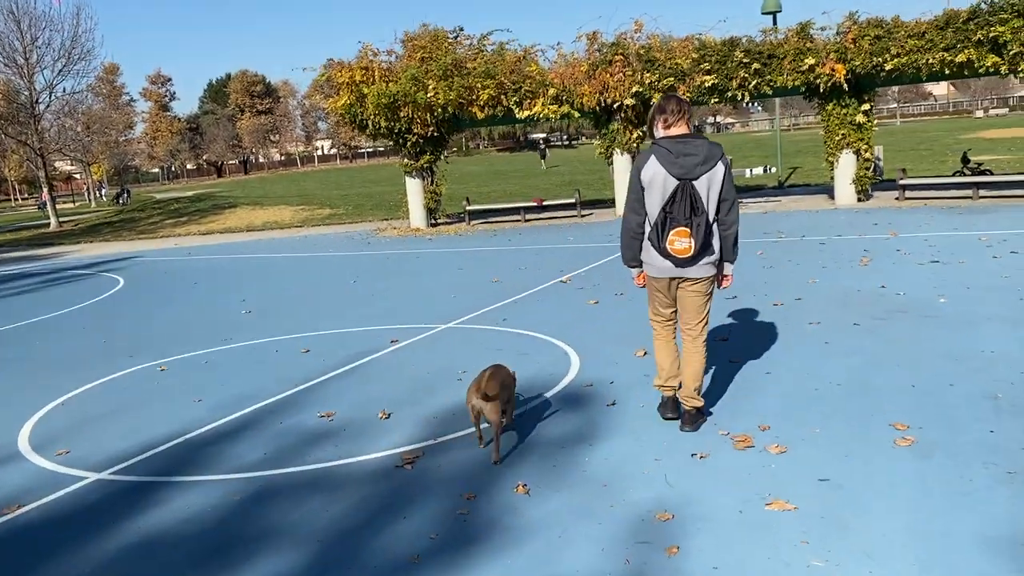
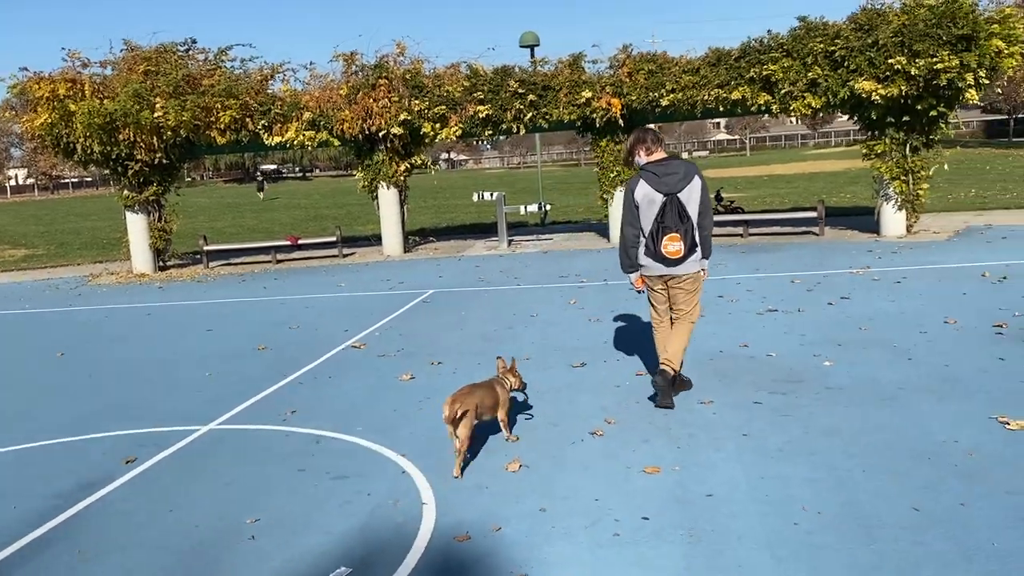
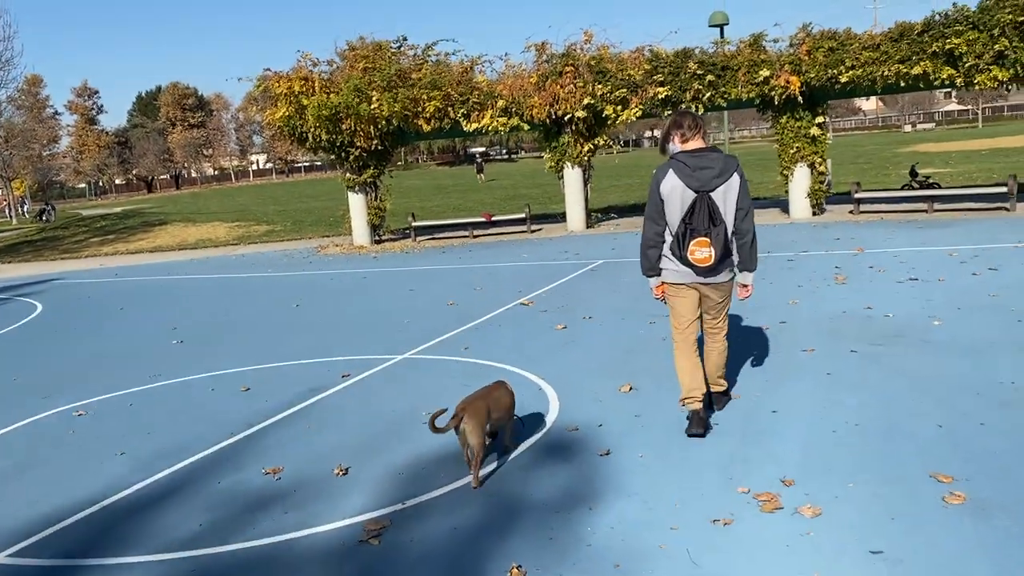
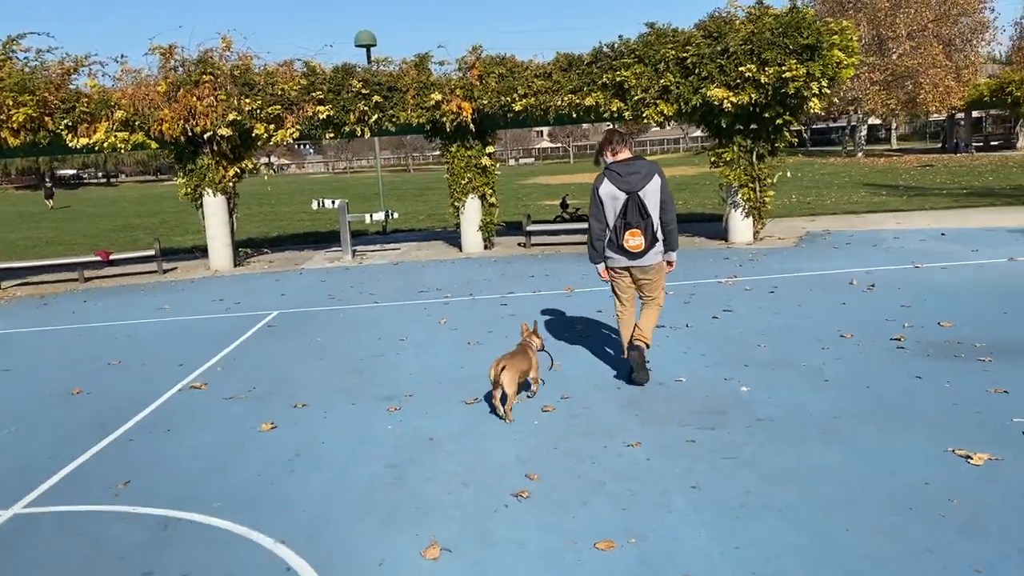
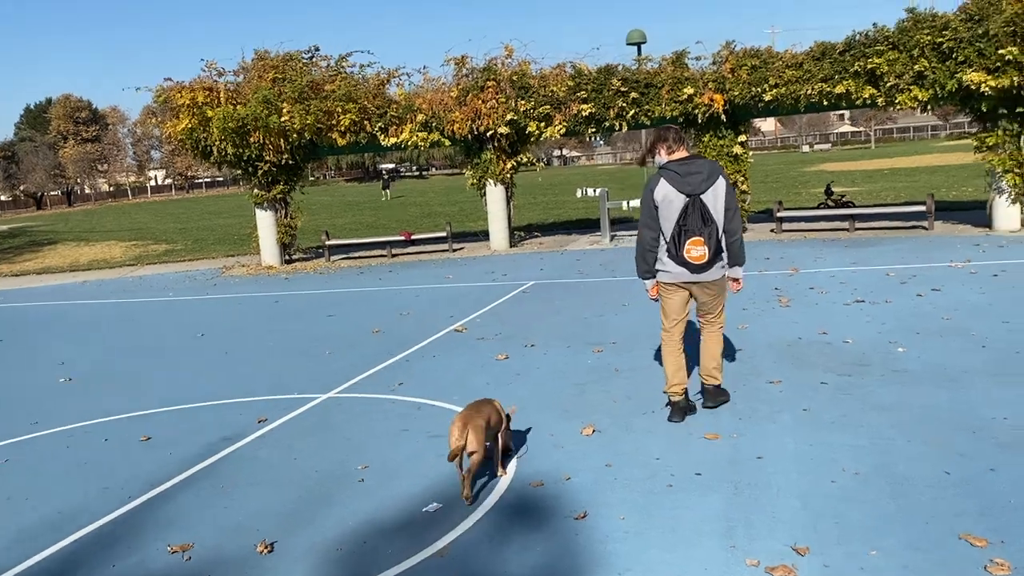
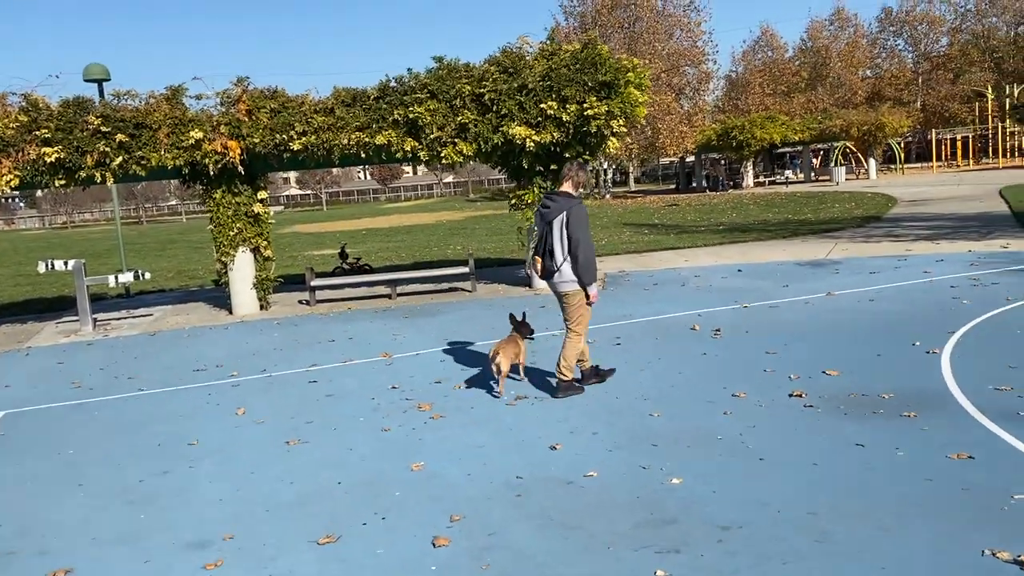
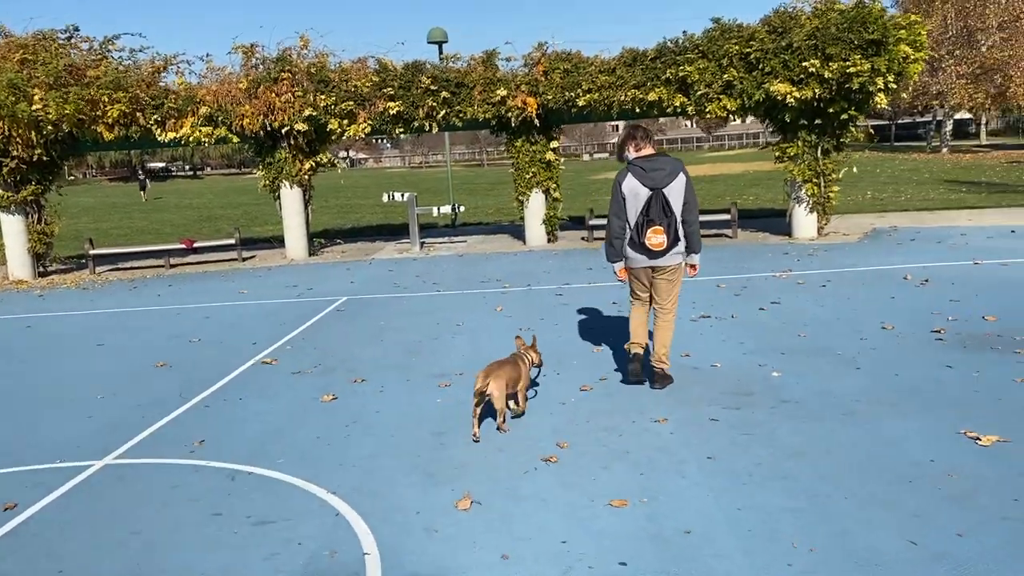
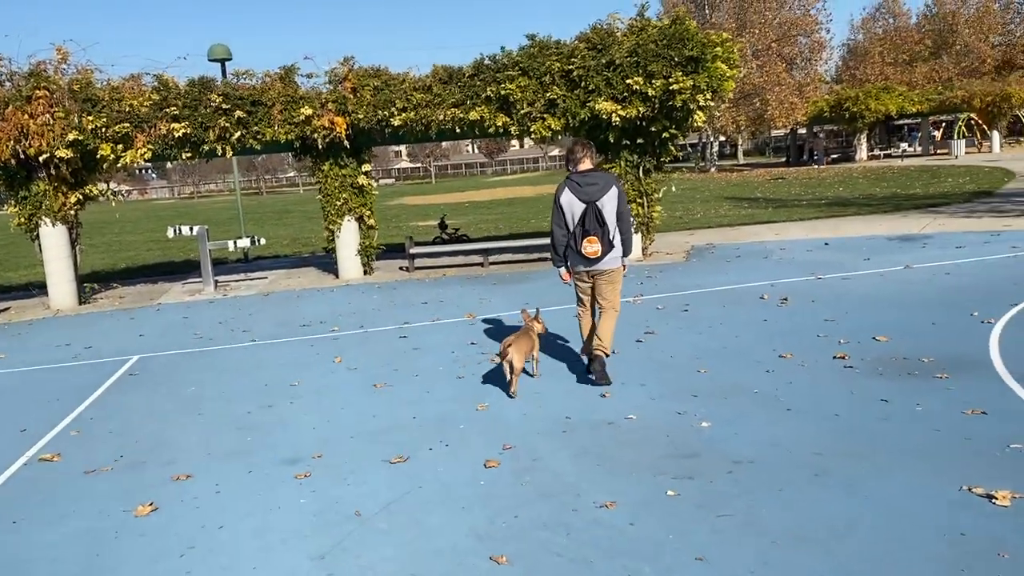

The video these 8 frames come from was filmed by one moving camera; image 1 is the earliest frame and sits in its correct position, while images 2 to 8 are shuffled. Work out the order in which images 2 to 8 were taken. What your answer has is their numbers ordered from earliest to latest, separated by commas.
3, 5, 2, 7, 4, 8, 6
